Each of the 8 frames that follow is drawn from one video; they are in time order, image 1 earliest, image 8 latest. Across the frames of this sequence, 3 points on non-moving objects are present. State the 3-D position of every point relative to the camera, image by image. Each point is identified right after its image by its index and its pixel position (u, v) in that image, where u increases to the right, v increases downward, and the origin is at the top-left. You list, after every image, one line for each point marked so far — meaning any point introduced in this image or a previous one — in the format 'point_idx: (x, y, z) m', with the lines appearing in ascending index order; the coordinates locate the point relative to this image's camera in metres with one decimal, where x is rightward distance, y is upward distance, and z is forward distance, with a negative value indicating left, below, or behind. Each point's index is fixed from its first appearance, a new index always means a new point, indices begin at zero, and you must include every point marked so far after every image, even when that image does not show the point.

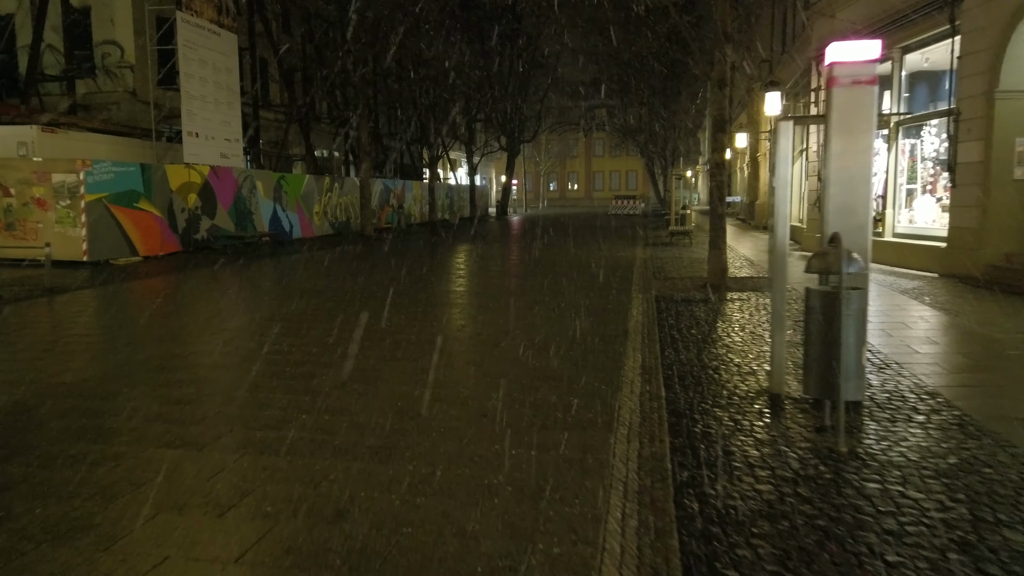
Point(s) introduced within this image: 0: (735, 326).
0: (+2.7, -0.5, +9.3) m
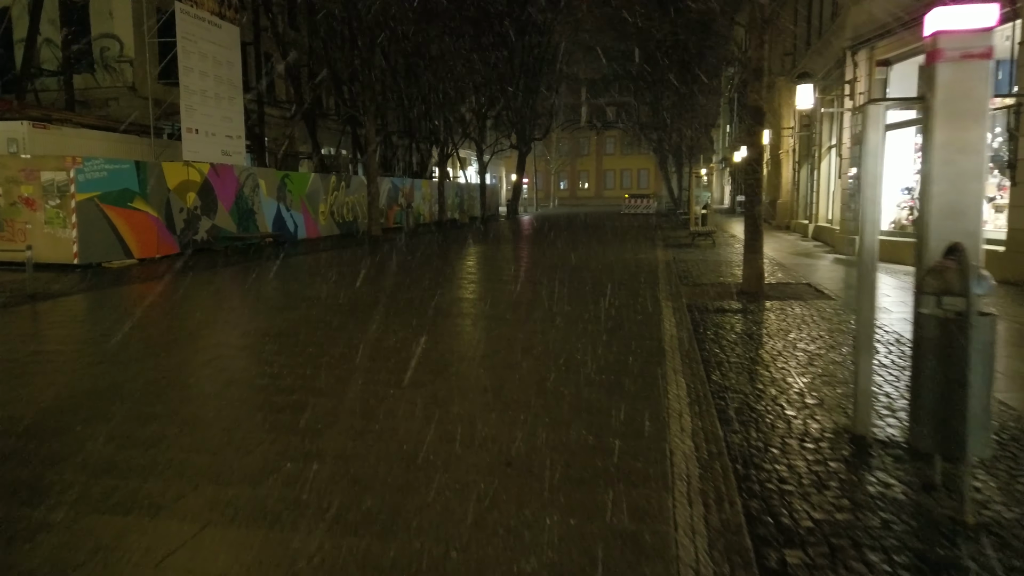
0: (+2.9, -0.6, +8.3) m
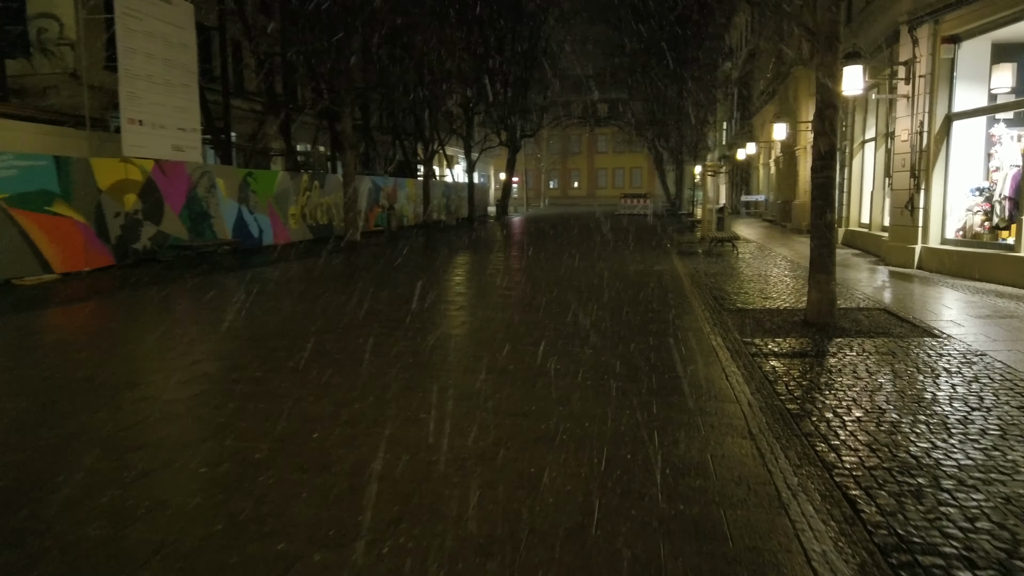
0: (+3.0, -1.0, +5.6) m
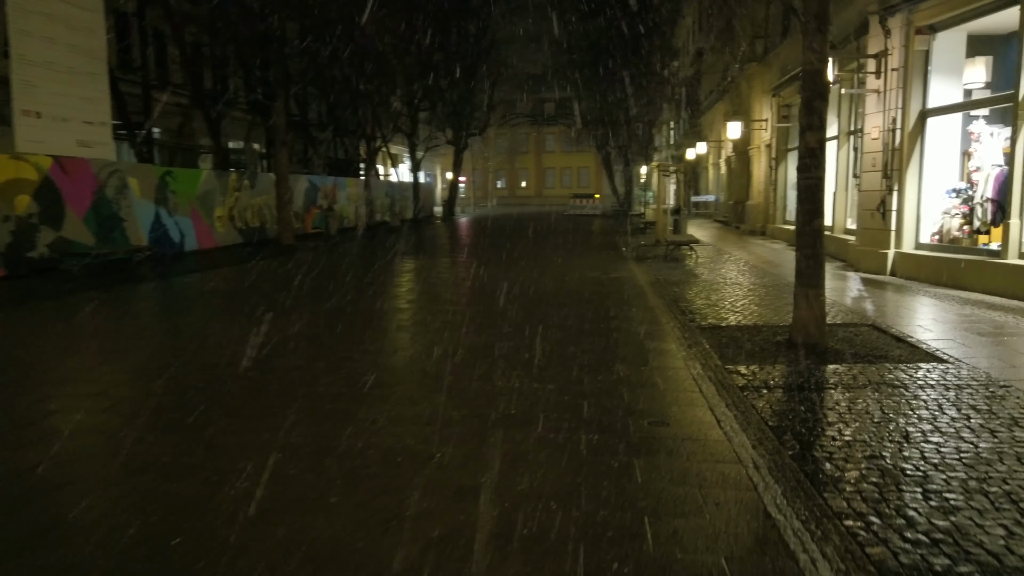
0: (+2.7, -1.2, +4.5) m
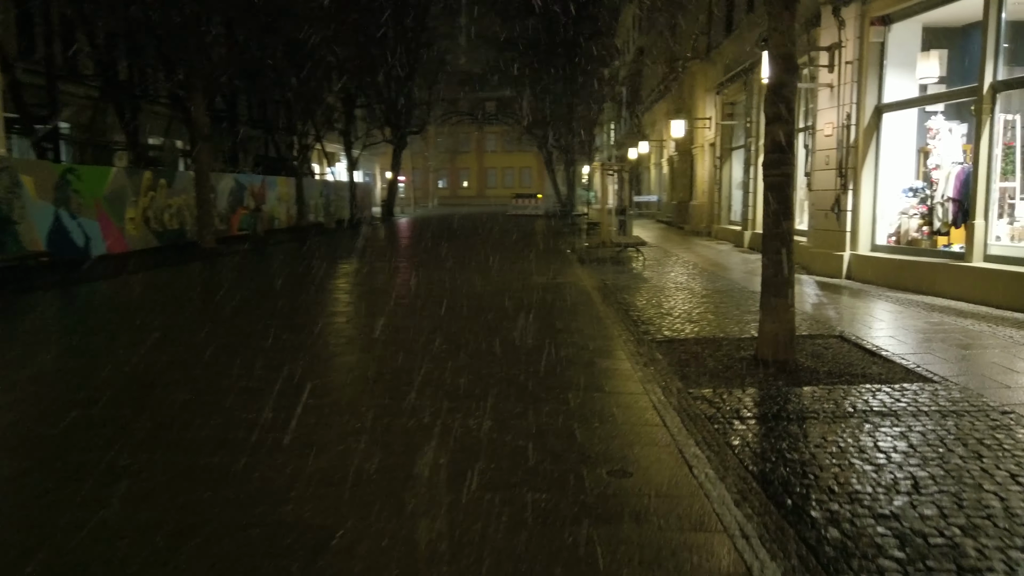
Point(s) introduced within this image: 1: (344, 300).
0: (+2.3, -1.3, +3.6) m
1: (-3.1, -0.2, +13.8) m
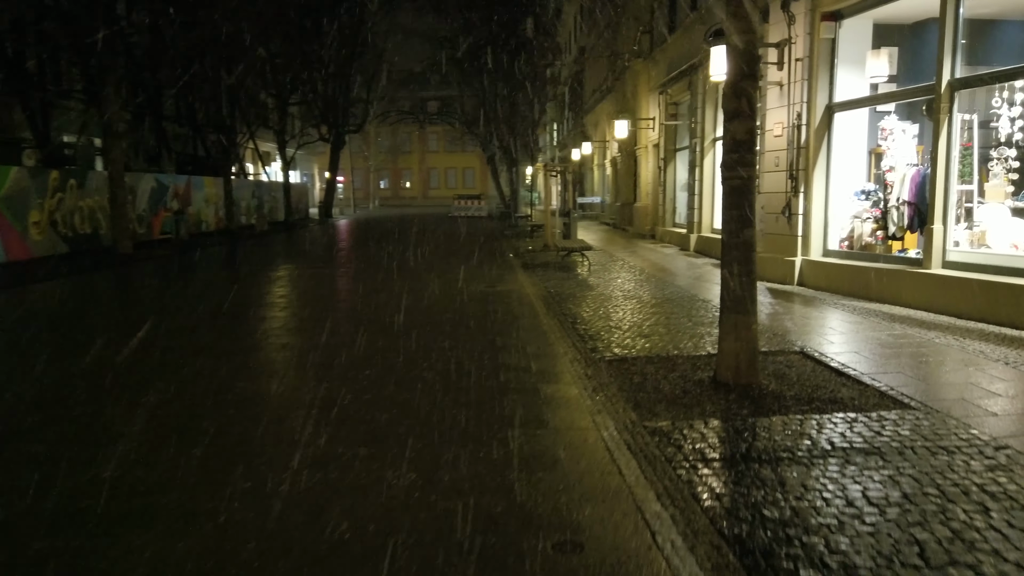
0: (+2.0, -1.4, +2.8) m
1: (-4.2, -0.4, +12.6) m
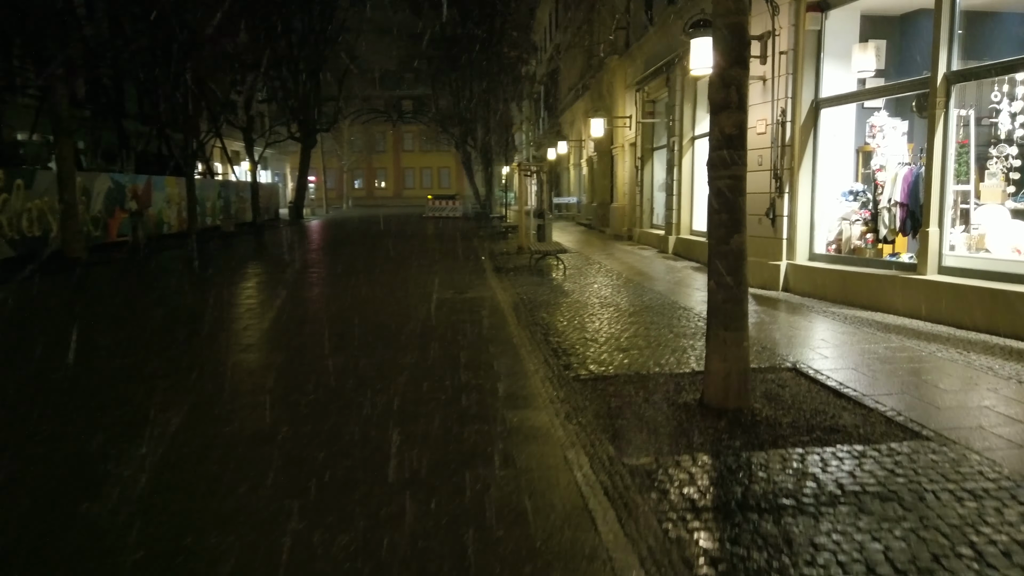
0: (+1.8, -1.5, +2.1) m
1: (-4.6, -0.5, +11.7) m
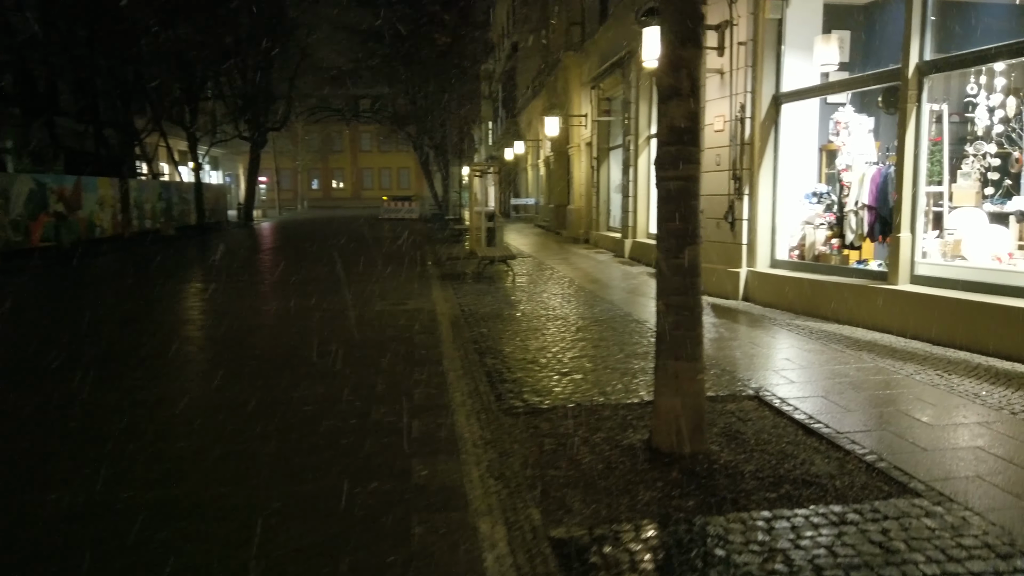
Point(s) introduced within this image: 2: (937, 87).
0: (+1.4, -1.6, +1.2) m
1: (-5.5, -0.7, +10.5) m
2: (+4.6, +2.2, +8.2) m
